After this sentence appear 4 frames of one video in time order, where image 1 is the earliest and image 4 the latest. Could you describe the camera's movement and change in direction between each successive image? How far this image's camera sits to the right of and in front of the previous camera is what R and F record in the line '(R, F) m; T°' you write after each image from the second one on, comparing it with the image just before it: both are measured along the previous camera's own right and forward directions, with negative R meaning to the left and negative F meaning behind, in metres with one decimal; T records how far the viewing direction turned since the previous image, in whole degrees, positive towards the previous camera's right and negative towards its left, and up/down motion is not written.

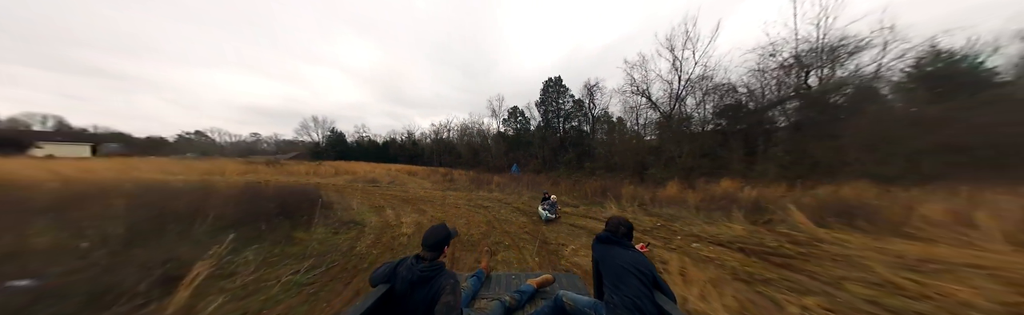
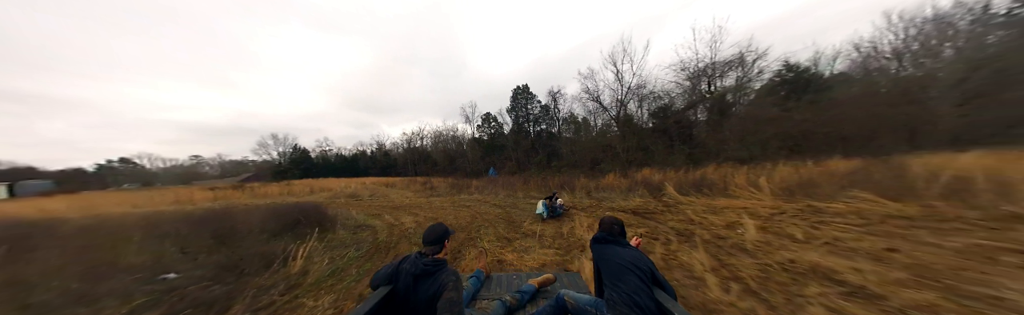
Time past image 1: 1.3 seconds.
(+0.2, -2.1) m; +7°
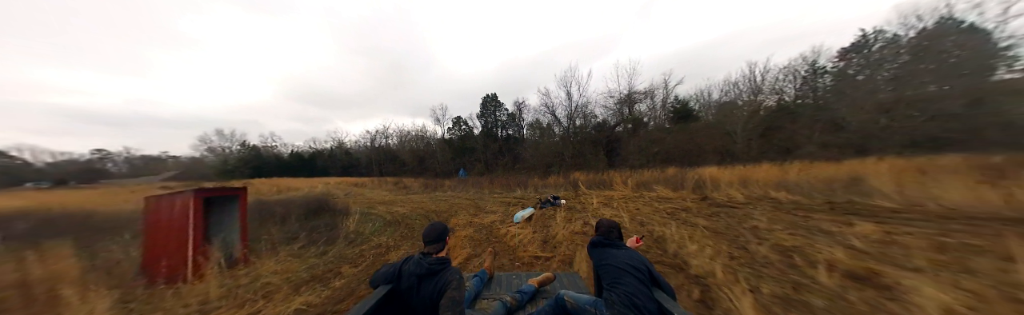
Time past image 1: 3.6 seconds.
(+0.1, -3.9) m; +9°
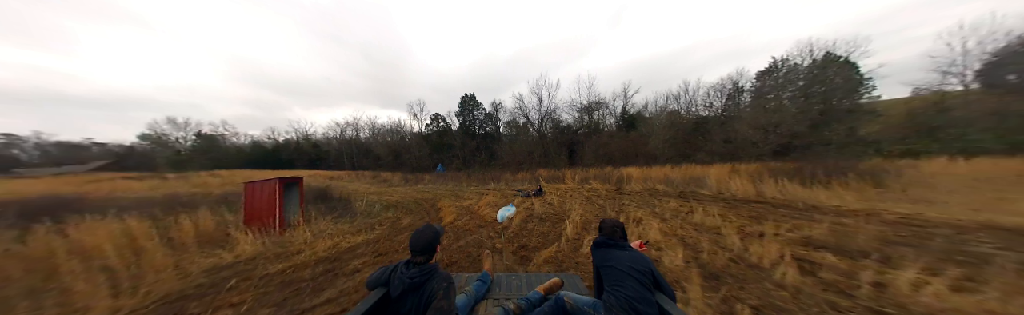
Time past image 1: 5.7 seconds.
(+0.3, -3.3) m; +7°
